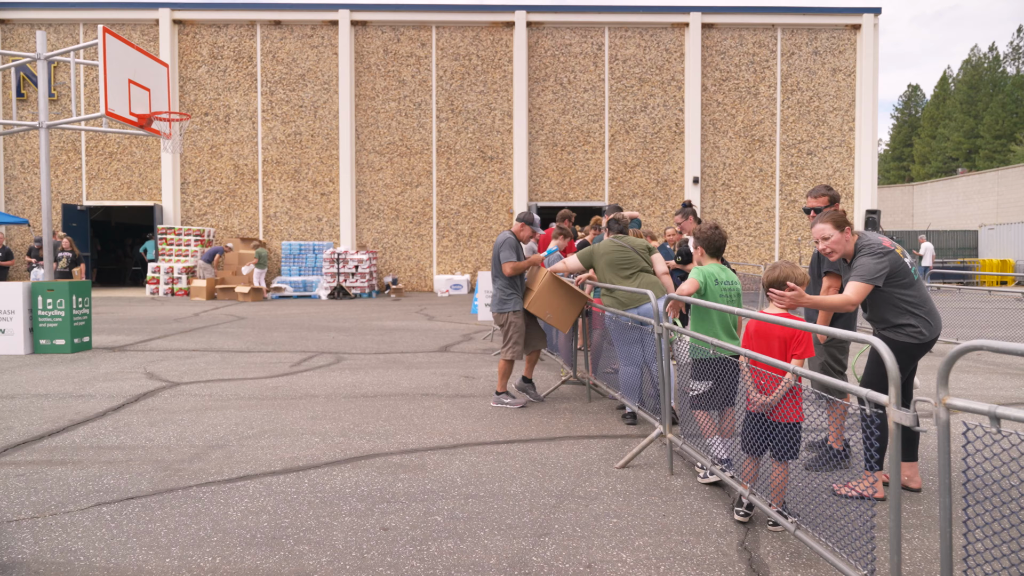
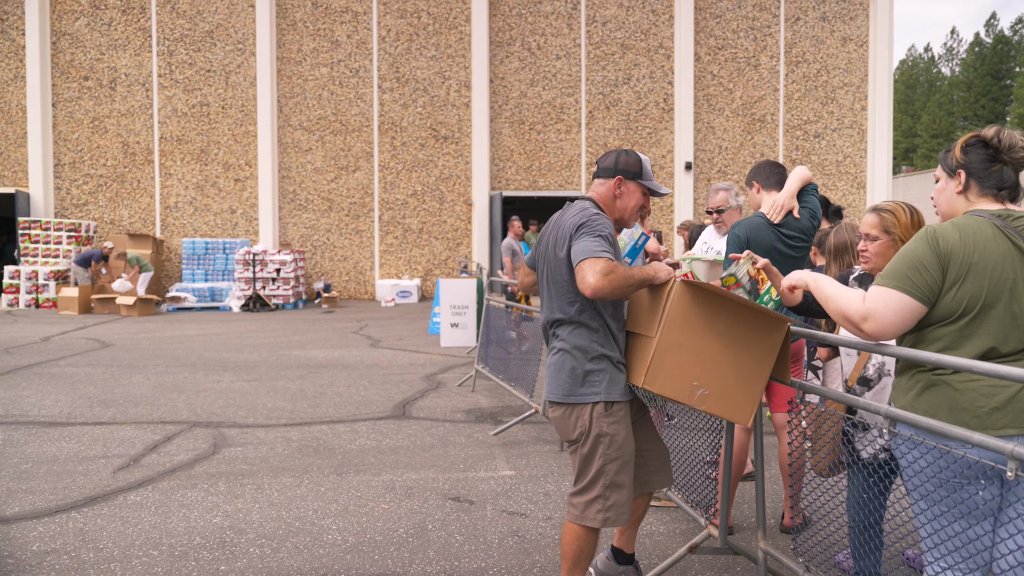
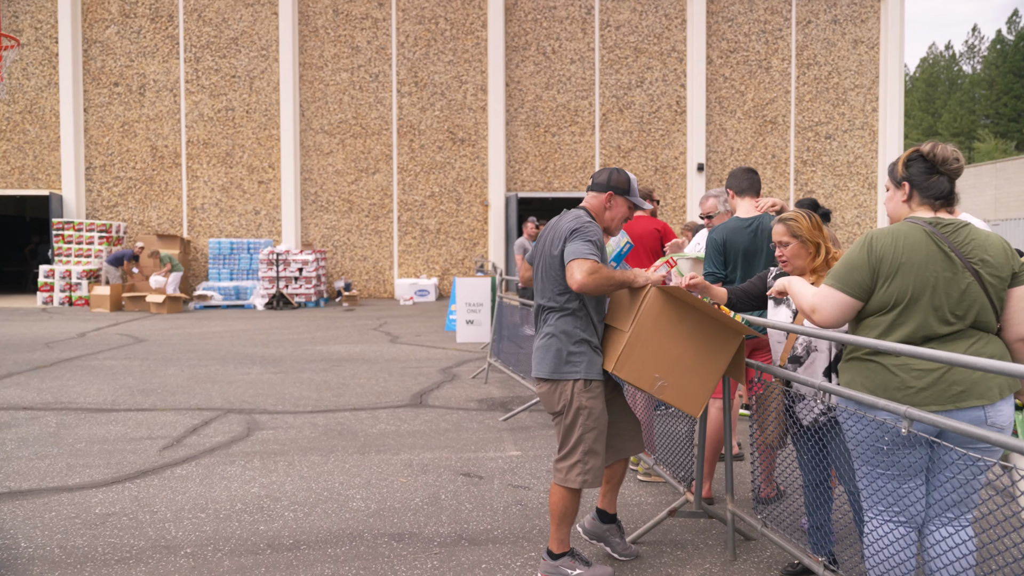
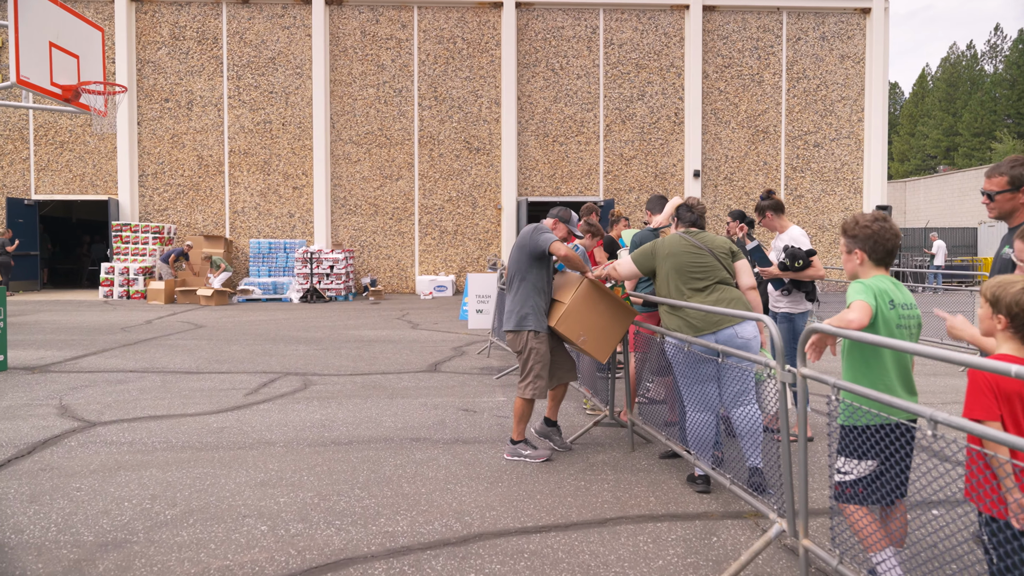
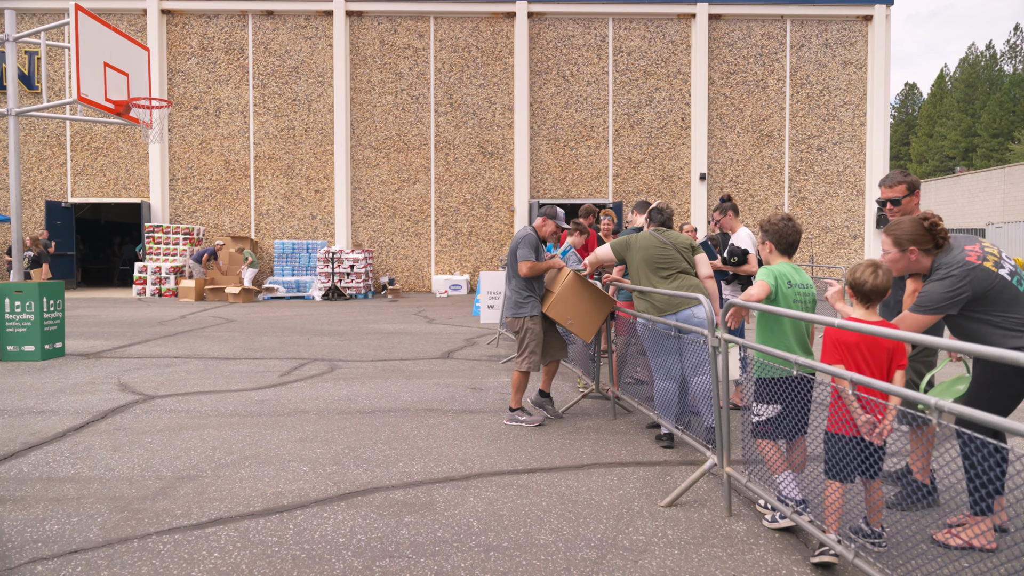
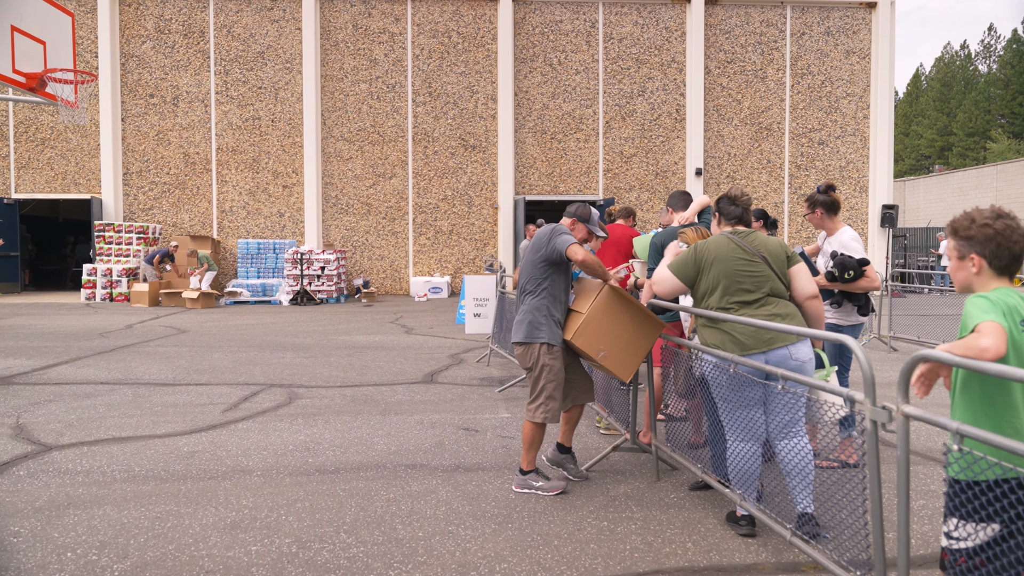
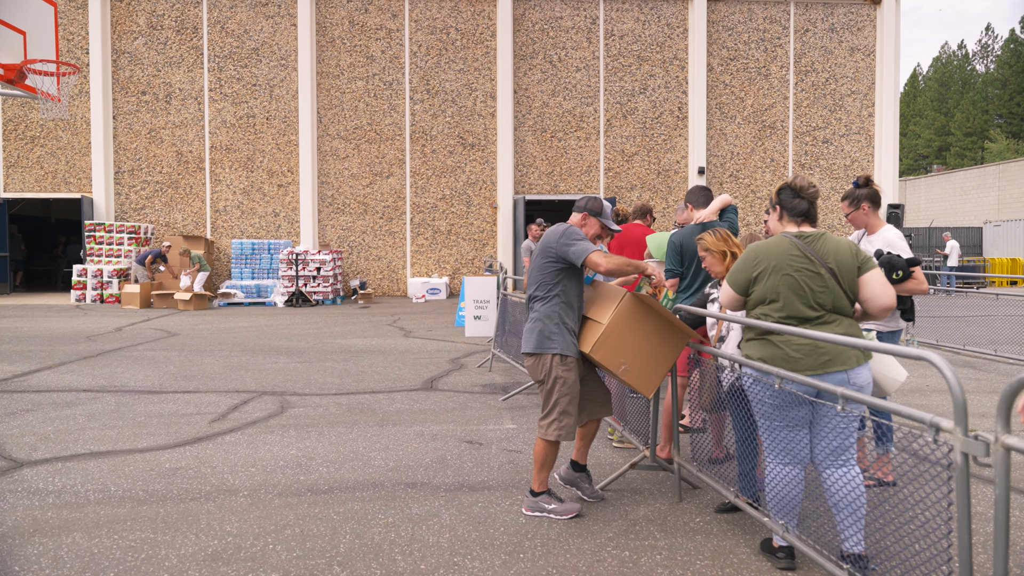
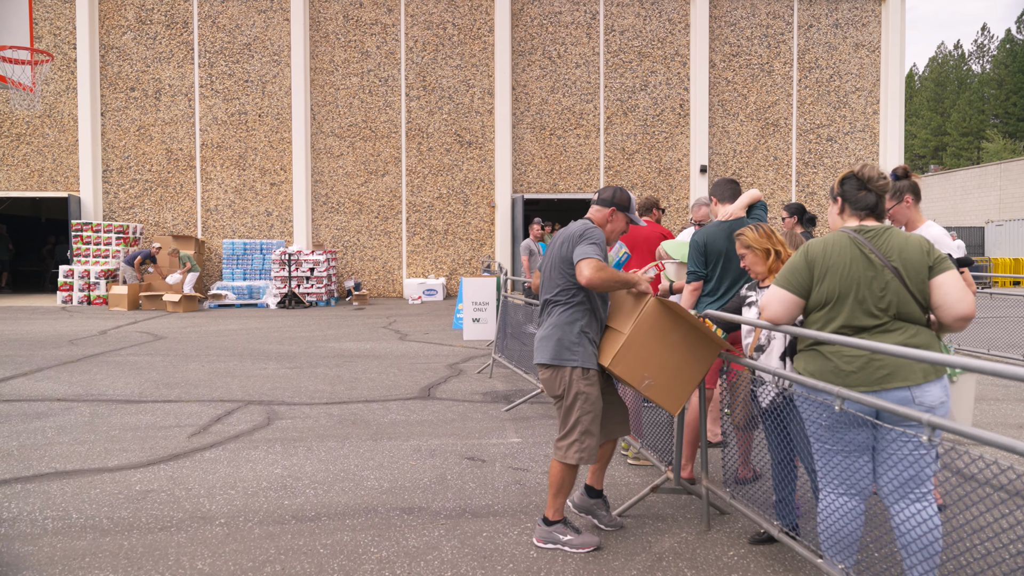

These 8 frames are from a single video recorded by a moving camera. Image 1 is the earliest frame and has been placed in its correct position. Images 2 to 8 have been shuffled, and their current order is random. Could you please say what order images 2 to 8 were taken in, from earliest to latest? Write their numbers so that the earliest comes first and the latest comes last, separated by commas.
5, 4, 6, 7, 8, 3, 2
